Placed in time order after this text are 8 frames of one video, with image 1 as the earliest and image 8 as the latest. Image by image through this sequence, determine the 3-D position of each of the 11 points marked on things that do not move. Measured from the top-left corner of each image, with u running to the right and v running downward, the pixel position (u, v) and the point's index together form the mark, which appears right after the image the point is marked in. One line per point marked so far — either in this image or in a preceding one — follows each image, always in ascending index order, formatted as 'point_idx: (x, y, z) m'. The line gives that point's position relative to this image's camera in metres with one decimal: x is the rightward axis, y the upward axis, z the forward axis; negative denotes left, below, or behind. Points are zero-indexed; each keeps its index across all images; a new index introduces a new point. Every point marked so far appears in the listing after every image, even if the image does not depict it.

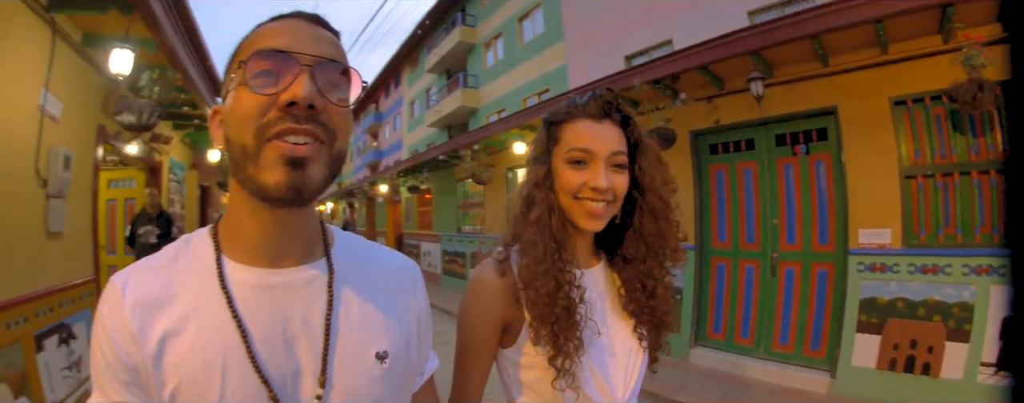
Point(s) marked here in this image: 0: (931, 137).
0: (+1.9, +0.4, +3.4) m
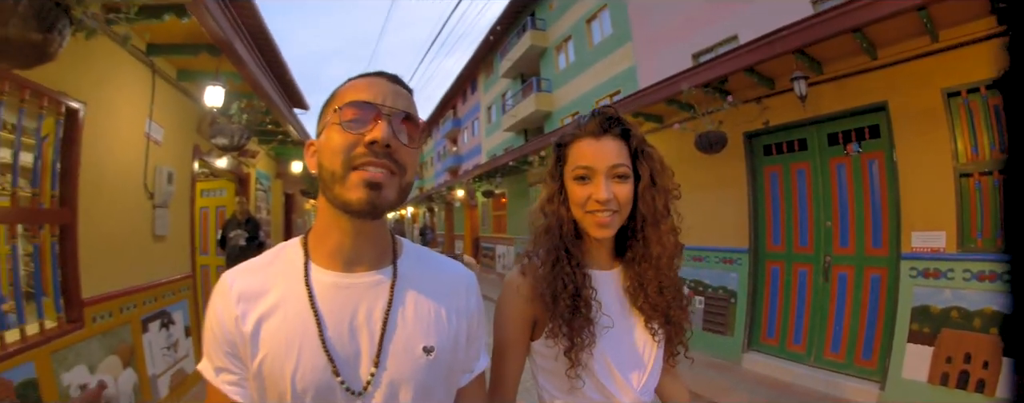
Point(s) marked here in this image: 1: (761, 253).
0: (+2.1, +0.4, +3.4) m
1: (+1.6, -0.3, +4.8) m
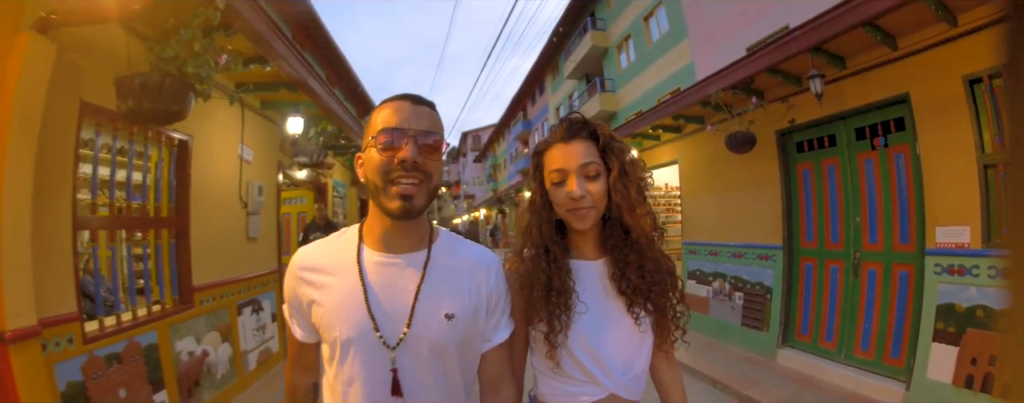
0: (+2.3, +0.4, +3.6) m
1: (+1.9, -0.3, +5.1) m
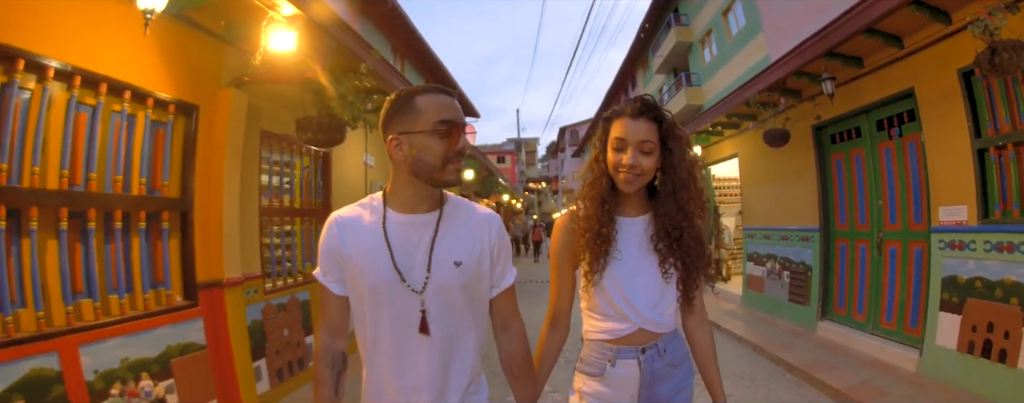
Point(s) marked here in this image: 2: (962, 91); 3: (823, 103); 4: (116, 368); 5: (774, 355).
0: (+2.6, +0.5, +4.1) m
1: (+2.5, -0.2, +5.7) m
2: (+2.6, +0.6, +4.2) m
3: (+2.3, +0.7, +5.5) m
4: (-1.6, -0.7, +2.9) m
5: (+1.8, -1.1, +5.1) m
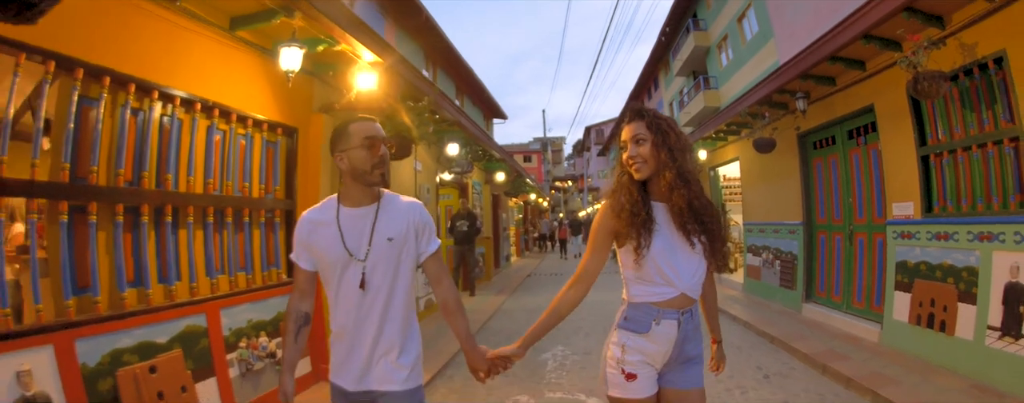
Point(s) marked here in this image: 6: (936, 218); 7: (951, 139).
0: (+2.8, +0.5, +5.0) m
1: (+2.7, -0.2, +6.5) m
2: (+2.7, +0.6, +5.1) m
3: (+2.5, +0.7, +6.3) m
4: (-1.4, -0.7, +3.9) m
5: (+2.0, -1.0, +6.0) m
6: (+2.9, -0.1, +5.1) m
7: (+2.9, +0.4, +5.0) m
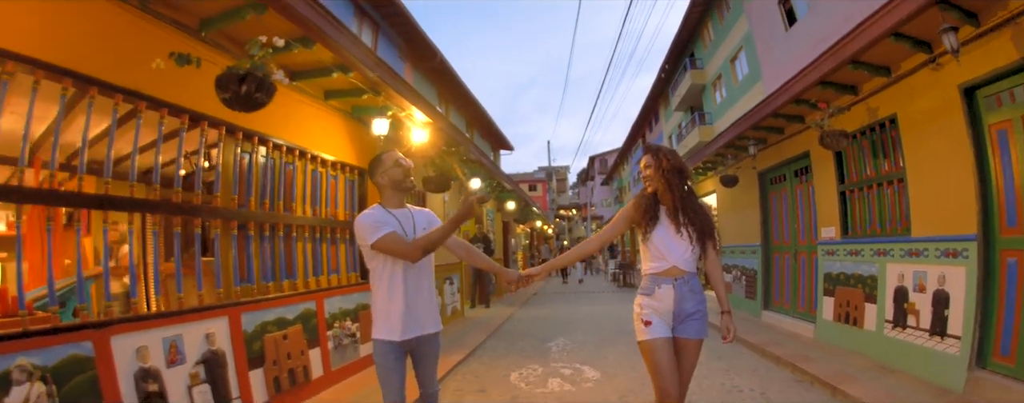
0: (+2.9, +0.3, +6.5) m
1: (+2.8, -0.5, +8.0) m
2: (+2.9, +0.4, +6.6) m
3: (+2.6, +0.5, +7.9) m
4: (-1.3, -0.8, +5.5) m
5: (+2.1, -1.3, +7.4) m
6: (+3.0, -0.3, +6.6) m
7: (+3.1, +0.2, +6.5) m
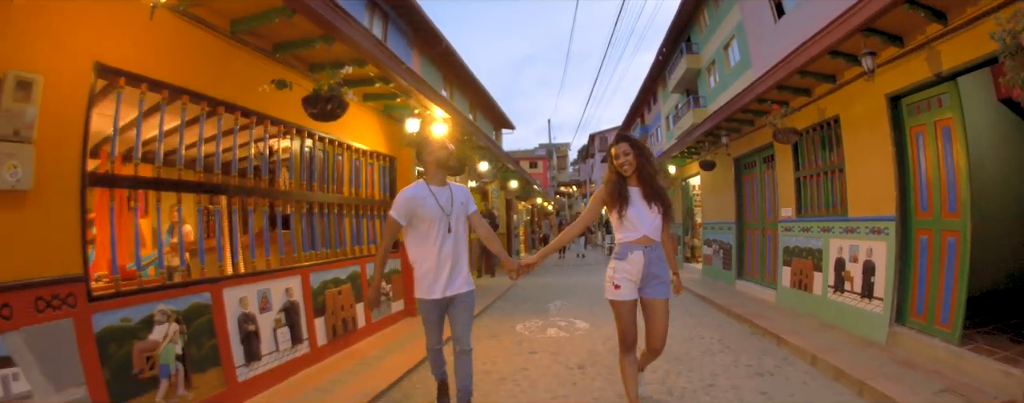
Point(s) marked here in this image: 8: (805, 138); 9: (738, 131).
0: (+3.0, +0.5, +7.7) m
1: (+2.9, -0.3, +9.2) m
2: (+2.9, +0.6, +7.8) m
3: (+2.7, +0.7, +9.0) m
4: (-1.3, -0.7, +6.7) m
5: (+2.2, -1.1, +8.7) m
6: (+3.1, -0.2, +7.8) m
7: (+3.1, +0.4, +7.7) m
8: (+3.1, +0.7, +7.8) m
9: (+2.9, +0.9, +9.4) m
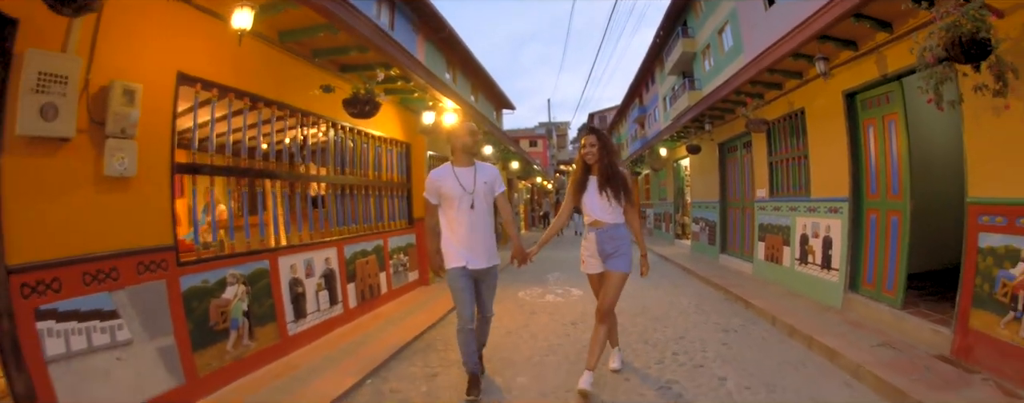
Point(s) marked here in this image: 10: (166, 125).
0: (+3.0, +0.7, +8.6) m
1: (+2.9, 0.0, +10.2) m
2: (+3.0, +0.8, +8.7) m
3: (+2.7, +0.9, +10.0) m
4: (-1.2, -0.5, +7.6) m
5: (+2.2, -0.9, +9.6) m
6: (+3.1, 0.0, +8.7) m
7: (+3.2, +0.6, +8.6) m
8: (+3.1, +0.9, +8.8) m
9: (+2.9, +1.2, +10.3) m
10: (-2.2, +0.5, +4.7) m
